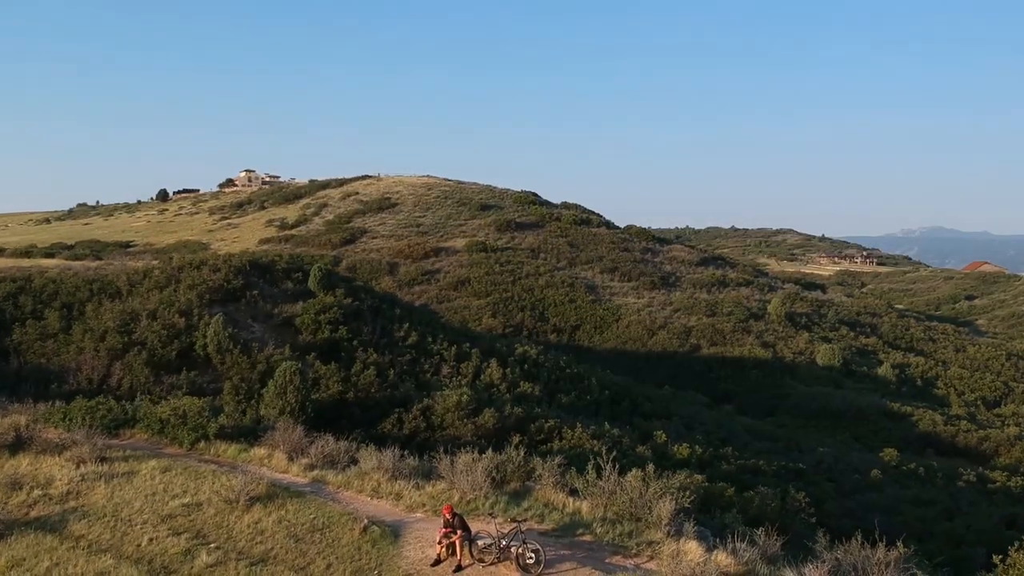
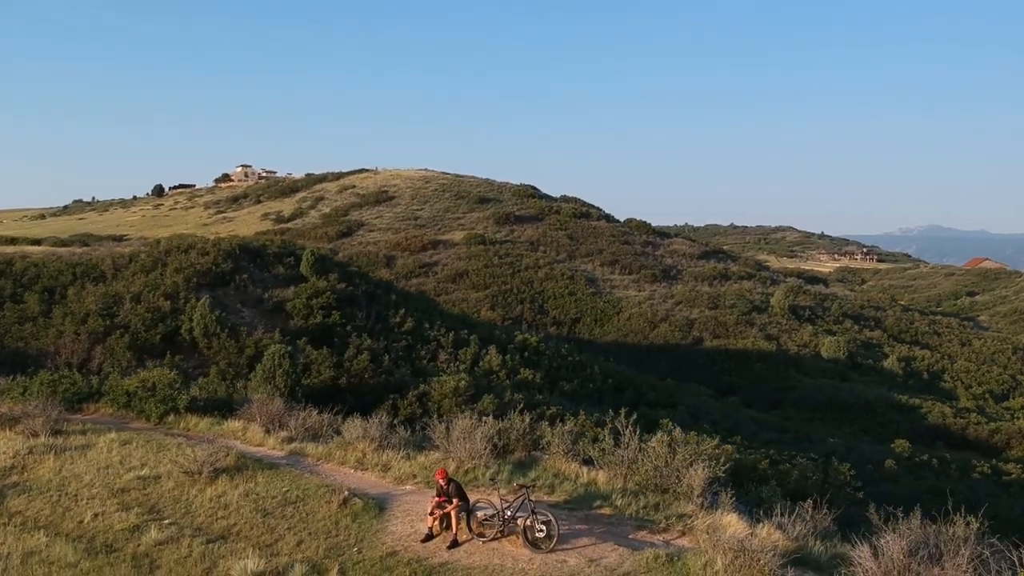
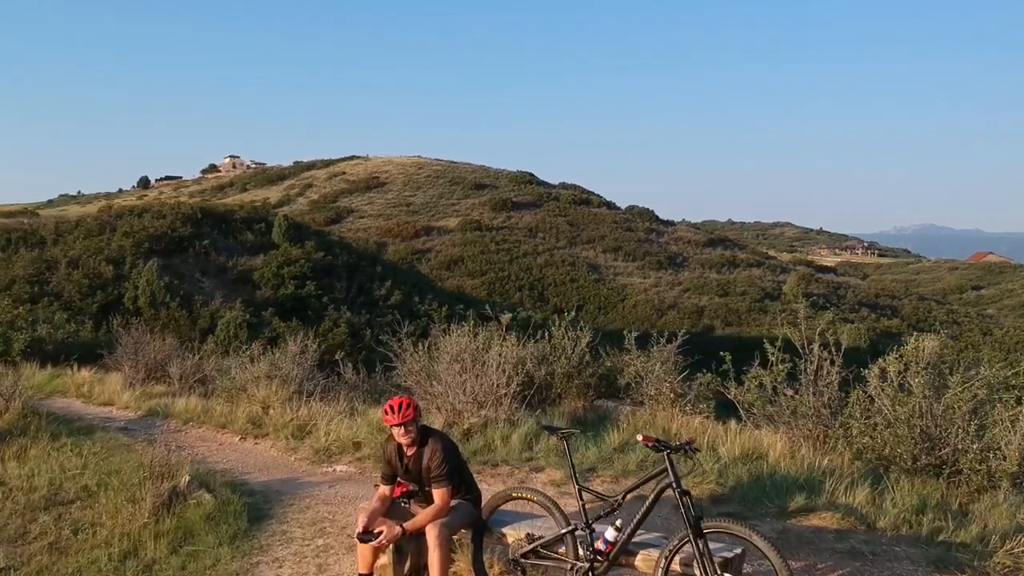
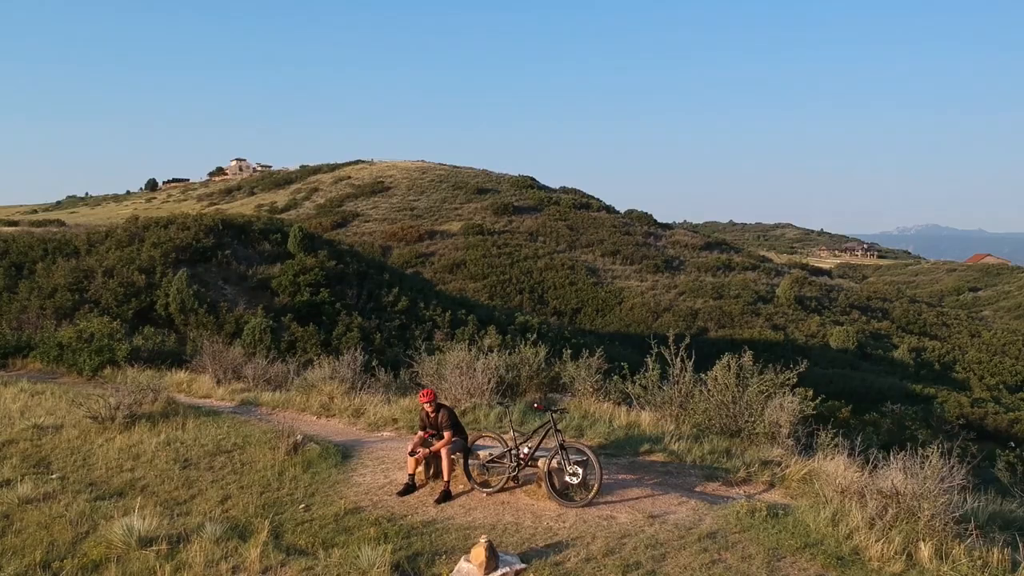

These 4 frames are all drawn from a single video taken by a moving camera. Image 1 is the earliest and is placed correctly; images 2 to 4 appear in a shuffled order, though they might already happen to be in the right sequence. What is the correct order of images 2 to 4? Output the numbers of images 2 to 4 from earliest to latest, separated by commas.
2, 4, 3
